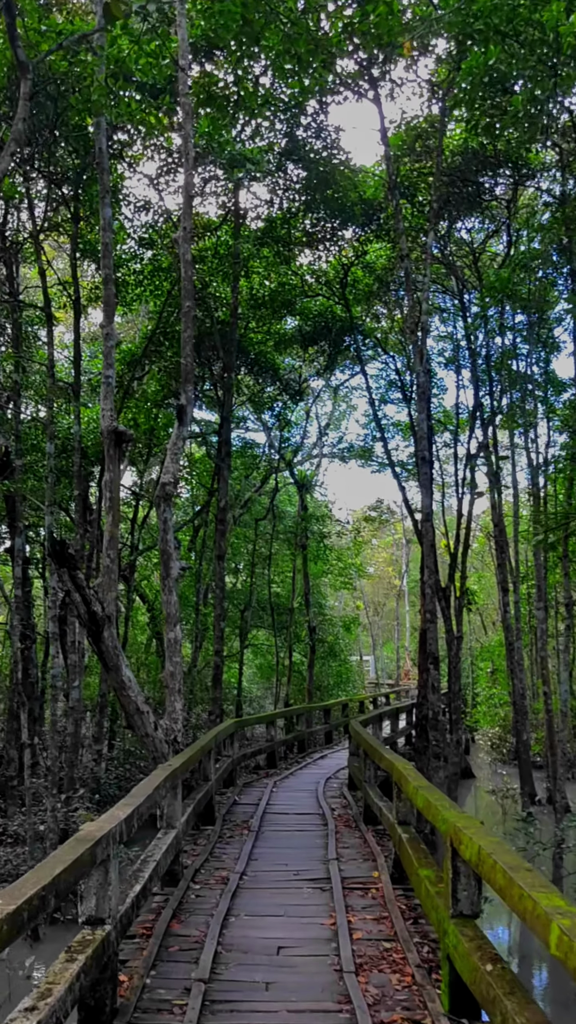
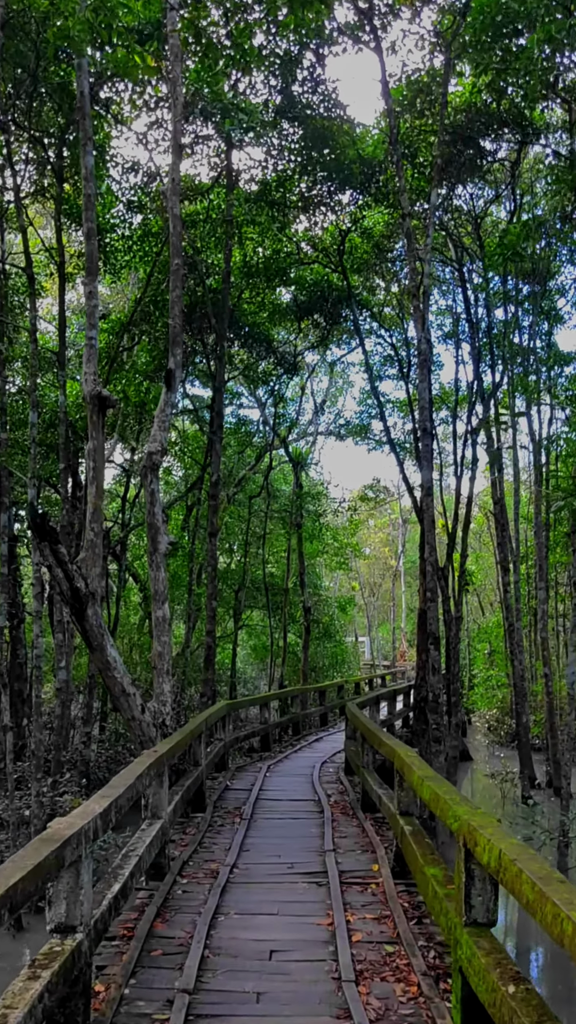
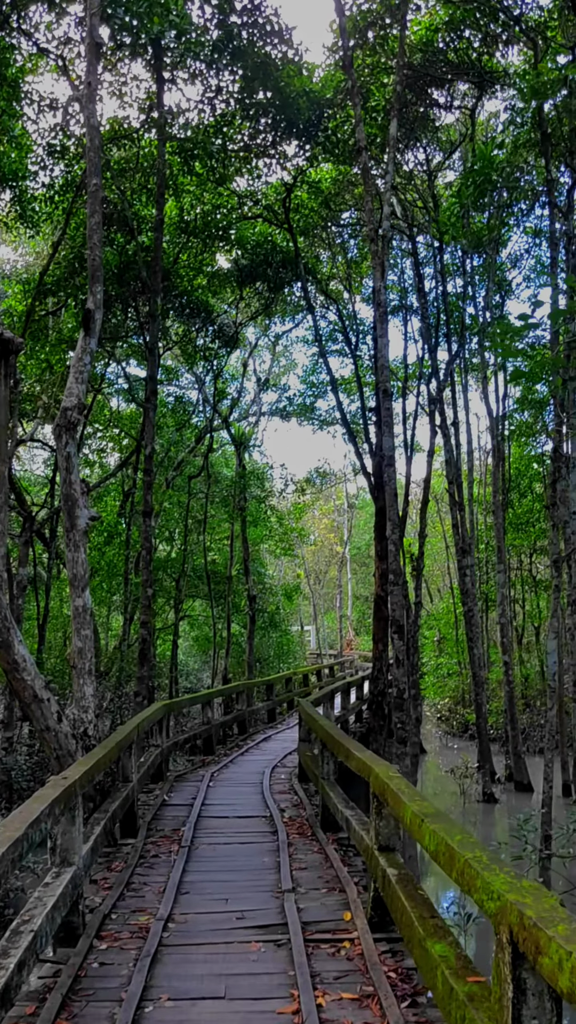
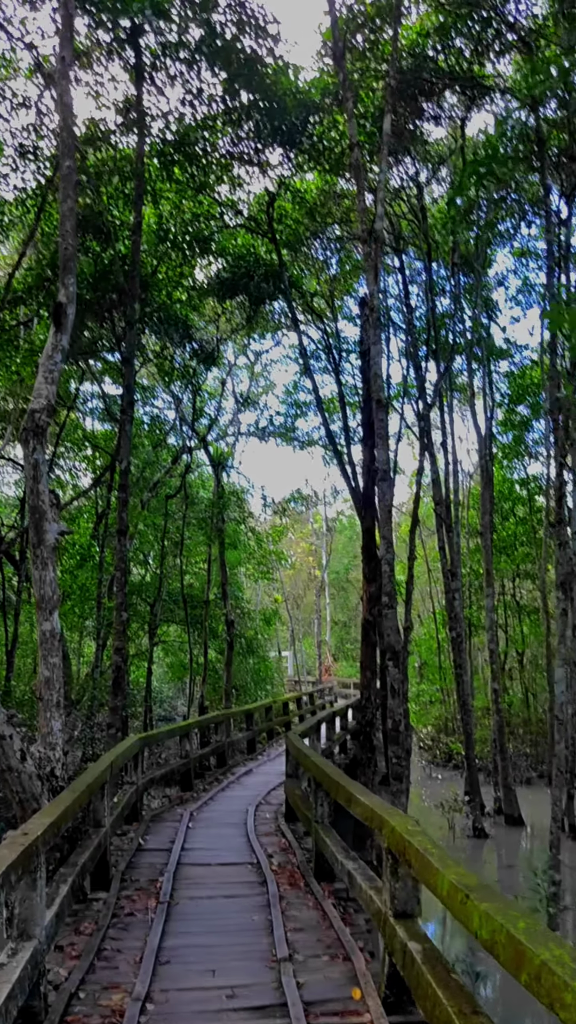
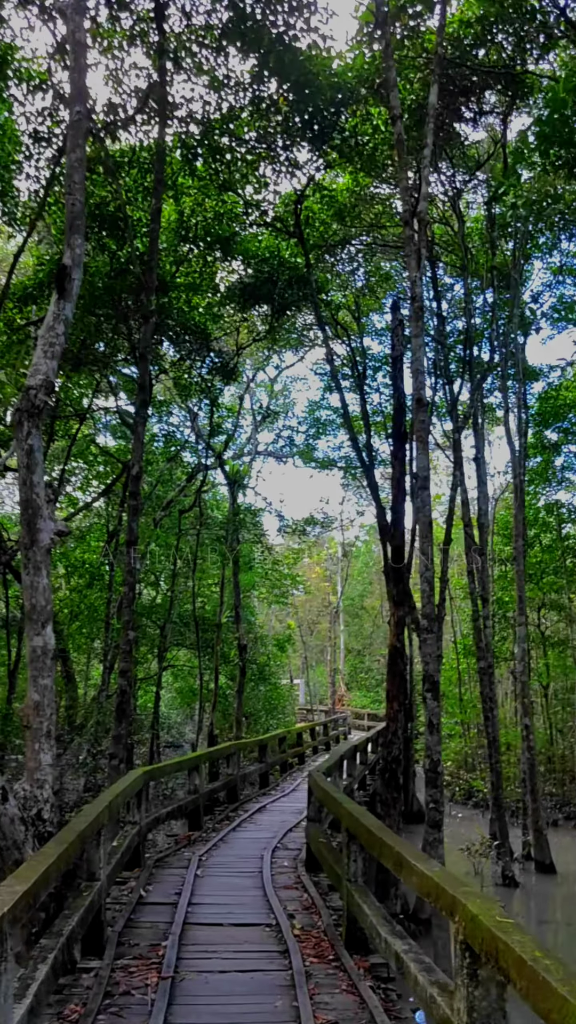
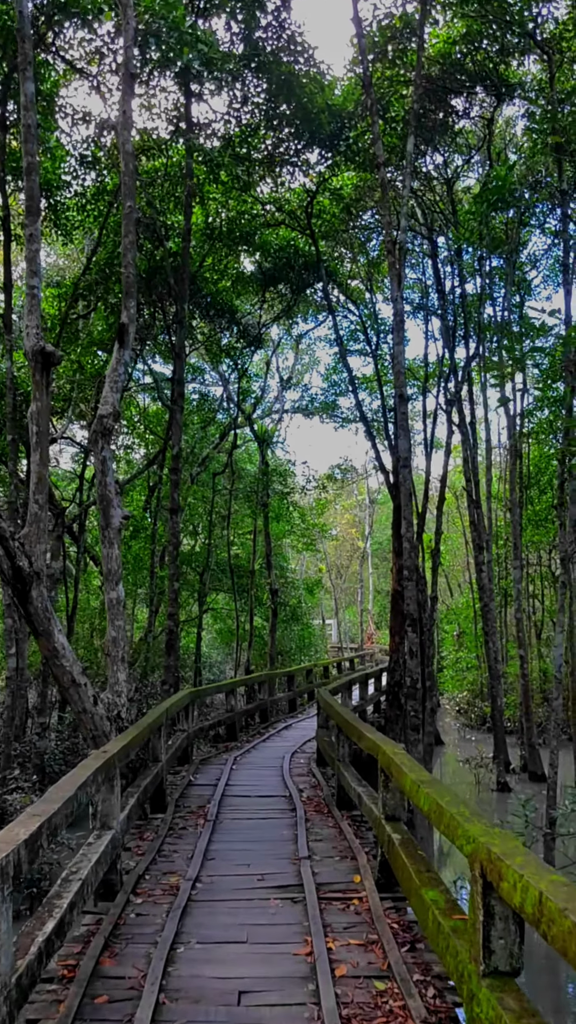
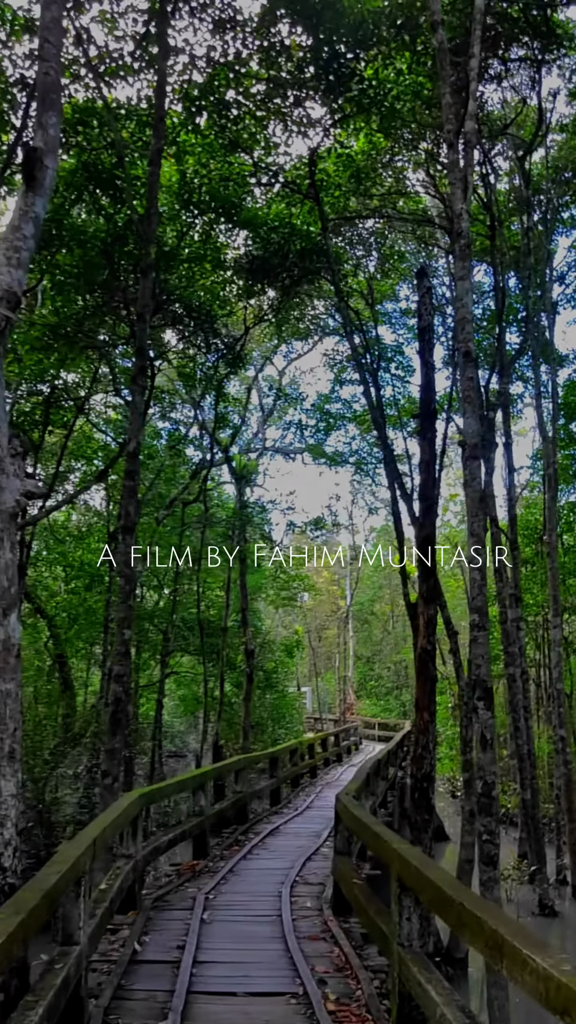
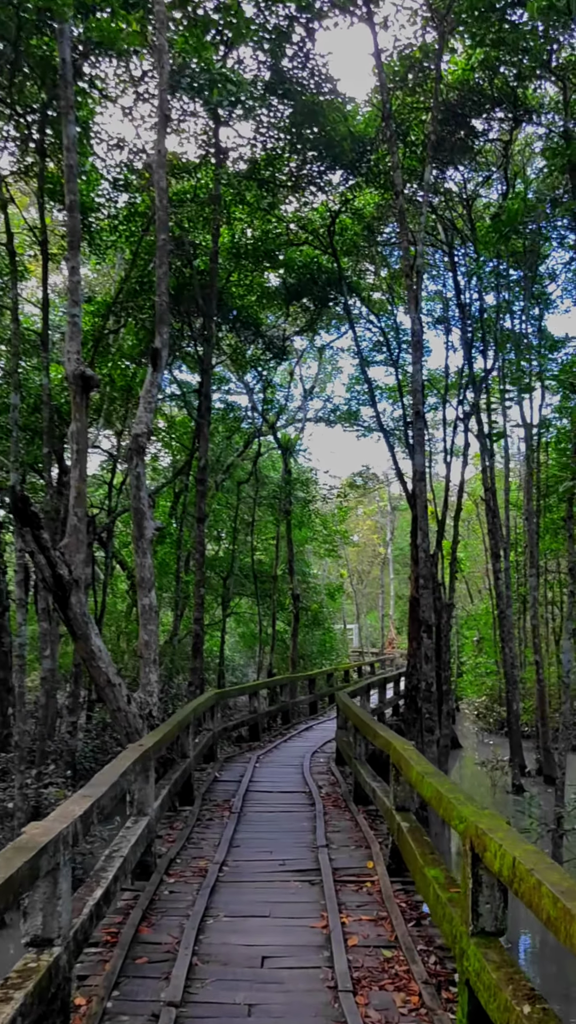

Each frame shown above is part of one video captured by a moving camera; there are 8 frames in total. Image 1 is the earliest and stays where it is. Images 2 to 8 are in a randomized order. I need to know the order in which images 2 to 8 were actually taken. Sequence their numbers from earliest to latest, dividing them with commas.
2, 8, 6, 3, 4, 5, 7
